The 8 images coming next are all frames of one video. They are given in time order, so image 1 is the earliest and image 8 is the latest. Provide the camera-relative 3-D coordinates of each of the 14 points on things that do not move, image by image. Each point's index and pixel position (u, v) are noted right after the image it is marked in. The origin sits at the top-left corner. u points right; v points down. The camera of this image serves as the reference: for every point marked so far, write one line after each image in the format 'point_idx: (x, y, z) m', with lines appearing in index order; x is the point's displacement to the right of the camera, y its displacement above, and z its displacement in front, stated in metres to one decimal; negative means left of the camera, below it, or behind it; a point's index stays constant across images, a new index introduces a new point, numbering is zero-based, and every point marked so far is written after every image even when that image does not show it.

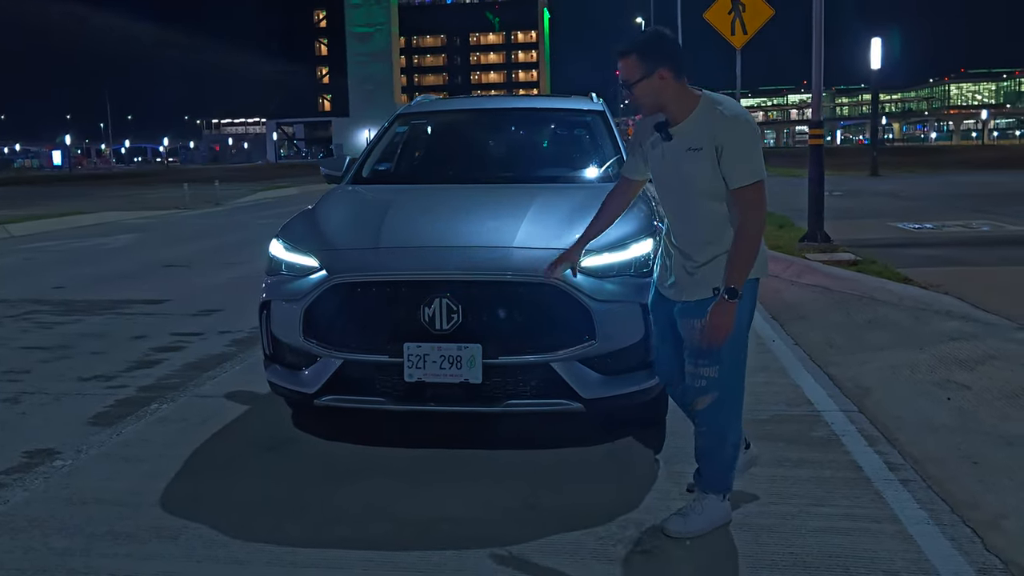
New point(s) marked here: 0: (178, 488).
0: (-1.6, -1.0, +4.9) m
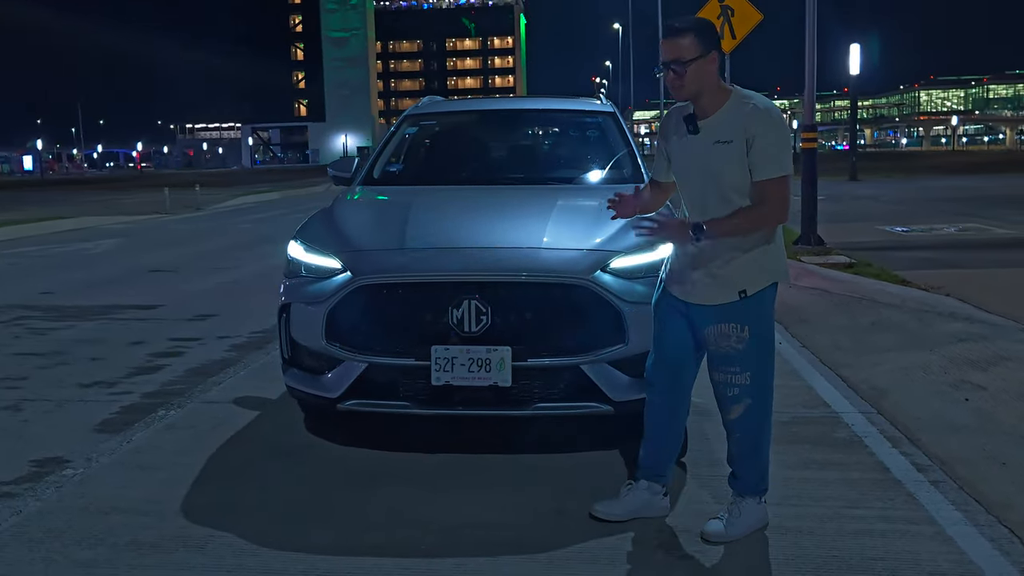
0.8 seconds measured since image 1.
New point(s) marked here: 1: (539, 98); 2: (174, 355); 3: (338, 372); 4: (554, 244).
0: (-1.5, -1.0, +4.7) m
1: (+0.3, +1.3, +6.9) m
2: (-2.5, -0.5, +7.4) m
3: (-0.8, -0.4, +4.7) m
4: (+0.2, +0.2, +4.8) m
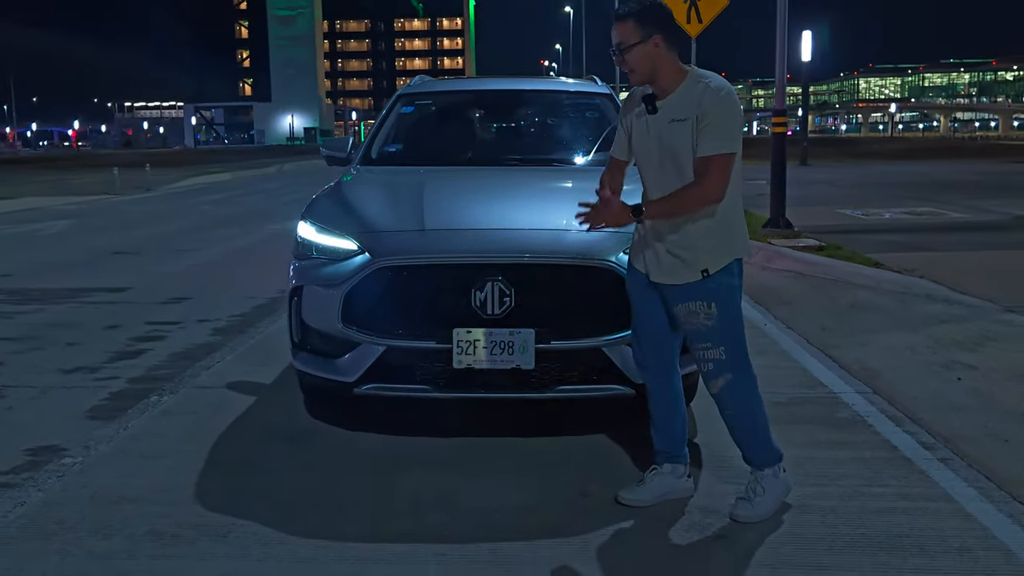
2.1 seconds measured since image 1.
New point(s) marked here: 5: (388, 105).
0: (-1.4, -0.9, +4.6) m
1: (+0.2, +1.4, +6.9) m
2: (-2.6, -0.4, +7.2) m
3: (-0.7, -0.3, +4.7) m
4: (+0.3, +0.3, +4.7) m
5: (-0.8, +1.2, +6.5) m
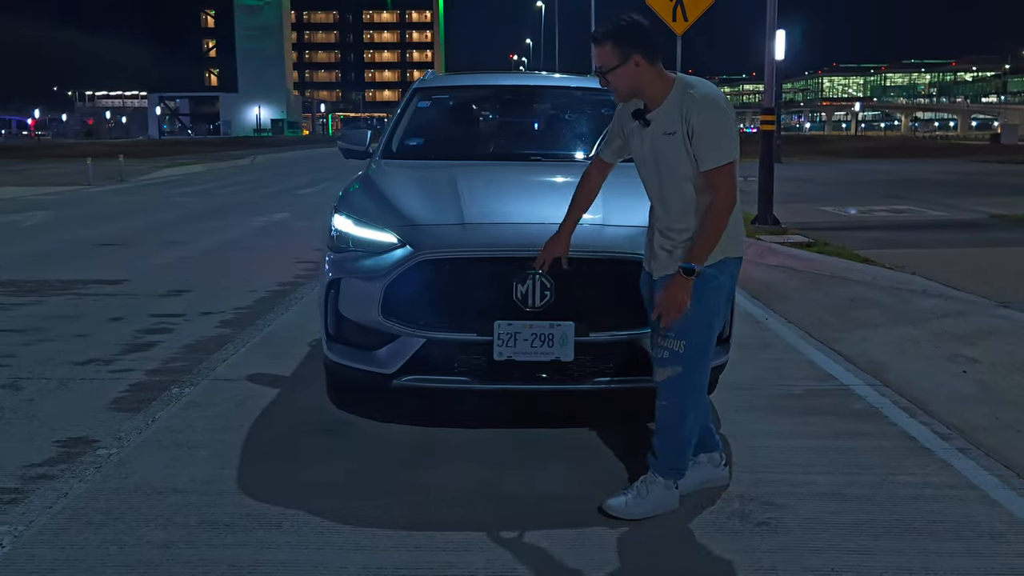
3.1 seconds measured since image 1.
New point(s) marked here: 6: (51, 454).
0: (-1.2, -0.9, +4.7) m
1: (+0.3, +1.5, +7.0) m
2: (-2.5, -0.3, +7.2) m
3: (-0.6, -0.3, +4.7) m
4: (+0.5, +0.3, +4.8) m
5: (-0.7, +1.3, +6.6) m
6: (-2.3, -0.8, +4.9) m
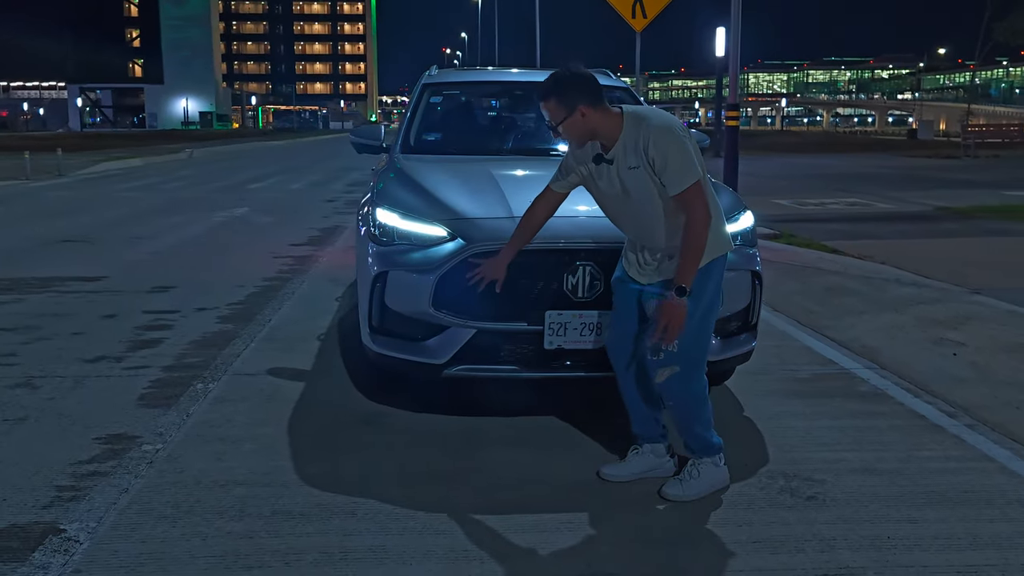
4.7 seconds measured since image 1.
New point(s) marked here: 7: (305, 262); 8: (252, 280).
0: (-1.0, -0.8, +4.7) m
1: (+0.3, +1.5, +7.1) m
2: (-2.5, -0.3, +7.1) m
3: (-0.3, -0.2, +4.8) m
4: (+0.7, +0.4, +5.0) m
5: (-0.6, +1.3, +6.6) m
6: (-2.1, -0.8, +4.9) m
7: (-2.0, +0.2, +9.5) m
8: (-2.3, +0.1, +8.7) m
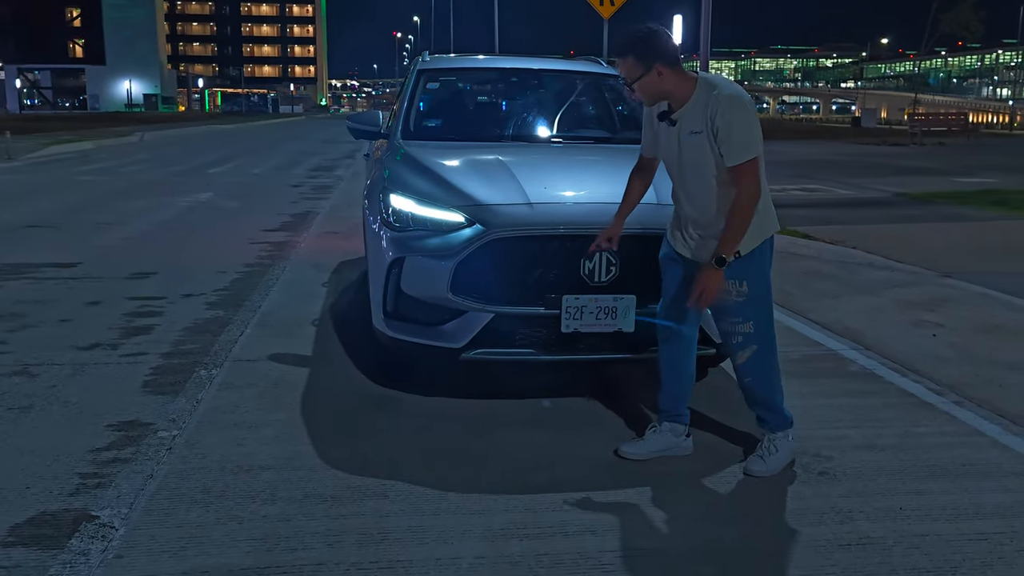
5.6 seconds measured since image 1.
0: (-0.9, -0.8, +4.7) m
1: (+0.2, +1.7, +7.2) m
2: (-2.5, -0.2, +7.0) m
3: (-0.2, -0.2, +4.9) m
4: (+0.7, +0.5, +5.2) m
5: (-0.7, +1.4, +6.7) m
6: (-2.0, -0.7, +4.9) m
7: (-2.2, +0.4, +9.5) m
8: (-2.4, +0.2, +8.7) m
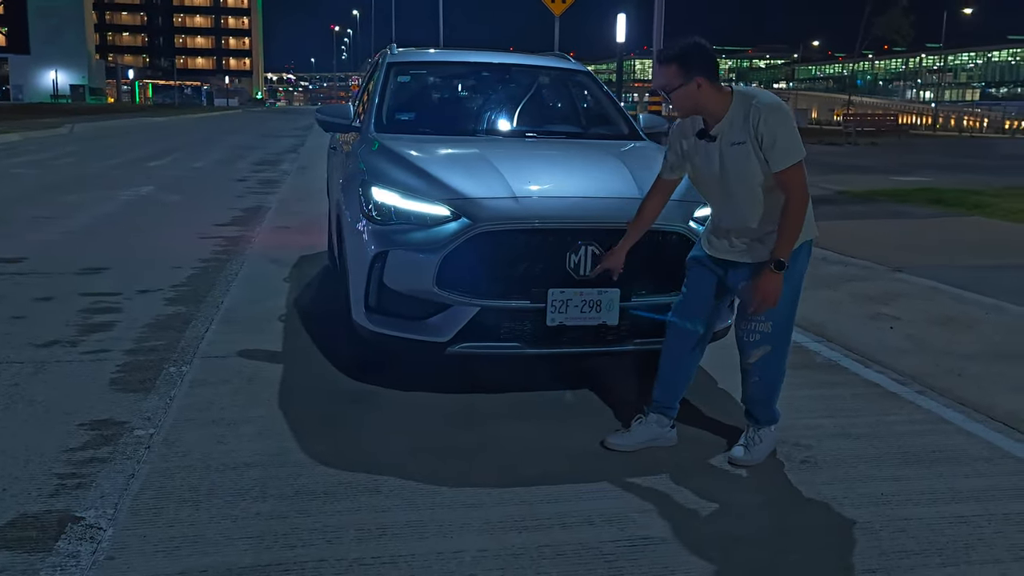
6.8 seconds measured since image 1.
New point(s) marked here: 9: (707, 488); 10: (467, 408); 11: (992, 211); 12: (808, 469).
0: (-0.9, -0.7, +4.7) m
1: (0.0, +1.7, +7.2) m
2: (-2.8, -0.2, +6.8) m
3: (-0.3, -0.1, +4.9) m
4: (+0.7, +0.5, +5.2) m
5: (-0.9, +1.4, +6.6) m
6: (-2.0, -0.7, +4.7) m
7: (-2.6, +0.4, +9.3) m
8: (-2.8, +0.2, +8.5) m
9: (+0.8, -0.9, +4.3) m
10: (-0.2, -0.6, +5.2) m
11: (+5.8, +0.9, +12.1) m
12: (+1.4, -0.8, +4.6) m
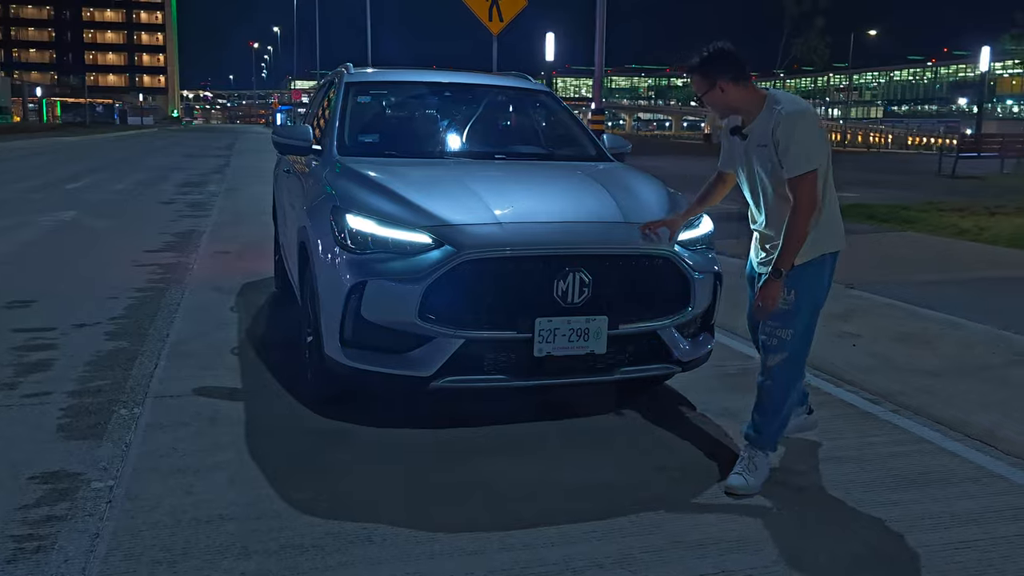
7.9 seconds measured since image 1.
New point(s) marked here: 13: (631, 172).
0: (-1.0, -0.9, +4.4) m
1: (-0.3, +1.5, +7.0) m
2: (-3.0, -0.4, +6.4) m
3: (-0.4, -0.3, +4.6) m
4: (+0.5, +0.4, +5.0) m
5: (-1.1, +1.2, +6.3) m
6: (-2.1, -0.9, +4.3) m
7: (-3.0, +0.2, +8.8) m
8: (-3.1, 0.0, +8.0) m
9: (+0.8, -1.0, +4.2) m
10: (-0.3, -0.8, +5.0) m
11: (+5.1, +0.8, +12.3) m
12: (+1.3, -1.0, +4.5) m
13: (+0.7, +0.7, +5.9) m
